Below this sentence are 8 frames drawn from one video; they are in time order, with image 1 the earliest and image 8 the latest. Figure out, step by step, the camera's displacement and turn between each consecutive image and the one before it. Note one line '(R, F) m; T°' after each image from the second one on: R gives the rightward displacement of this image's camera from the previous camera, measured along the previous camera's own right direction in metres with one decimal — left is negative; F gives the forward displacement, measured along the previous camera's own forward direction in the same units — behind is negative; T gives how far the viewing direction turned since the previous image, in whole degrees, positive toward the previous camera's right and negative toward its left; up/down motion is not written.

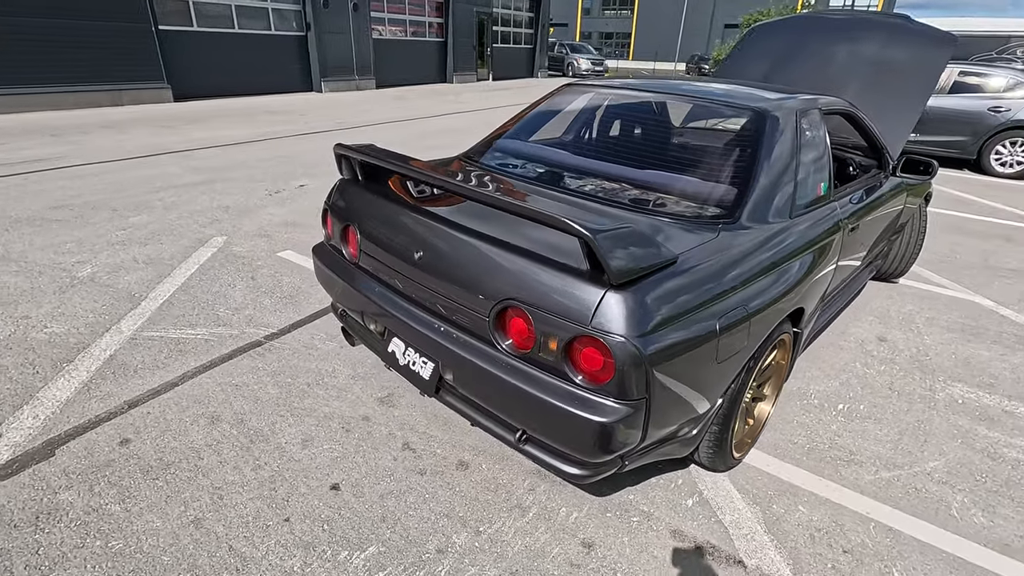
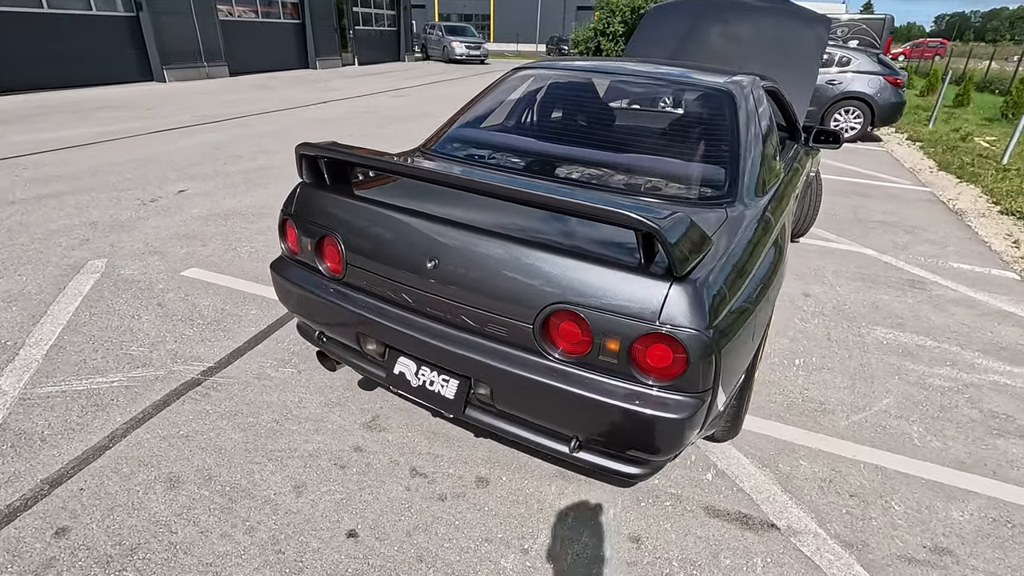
(-0.4, +0.2) m; +13°
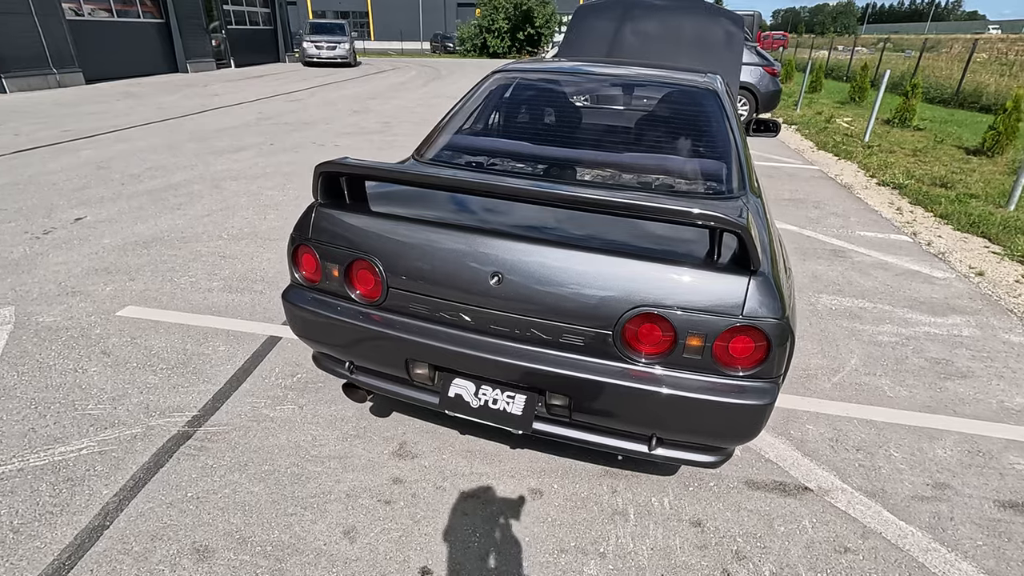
(-0.5, +0.1) m; +10°
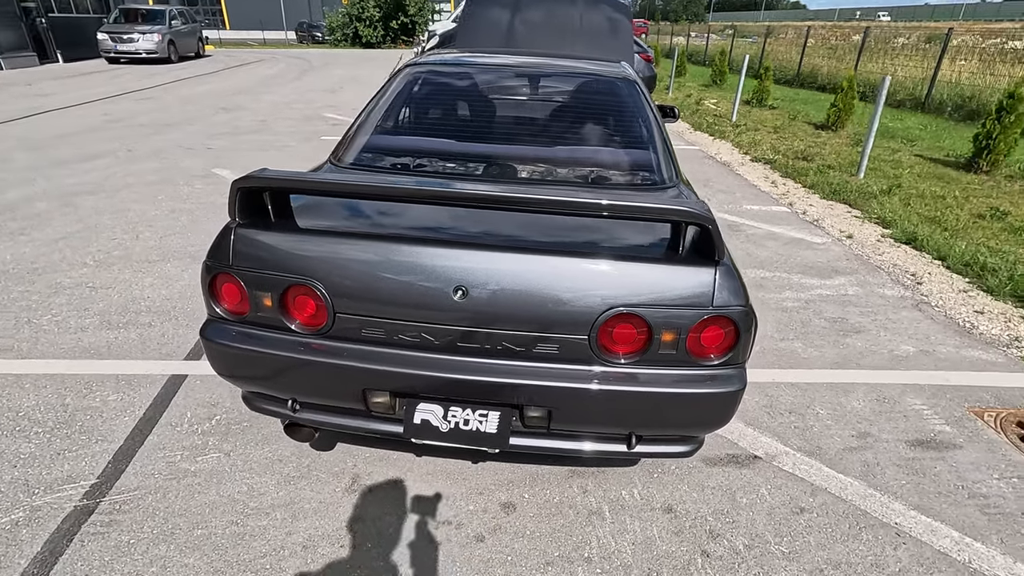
(-0.2, +0.1) m; +11°
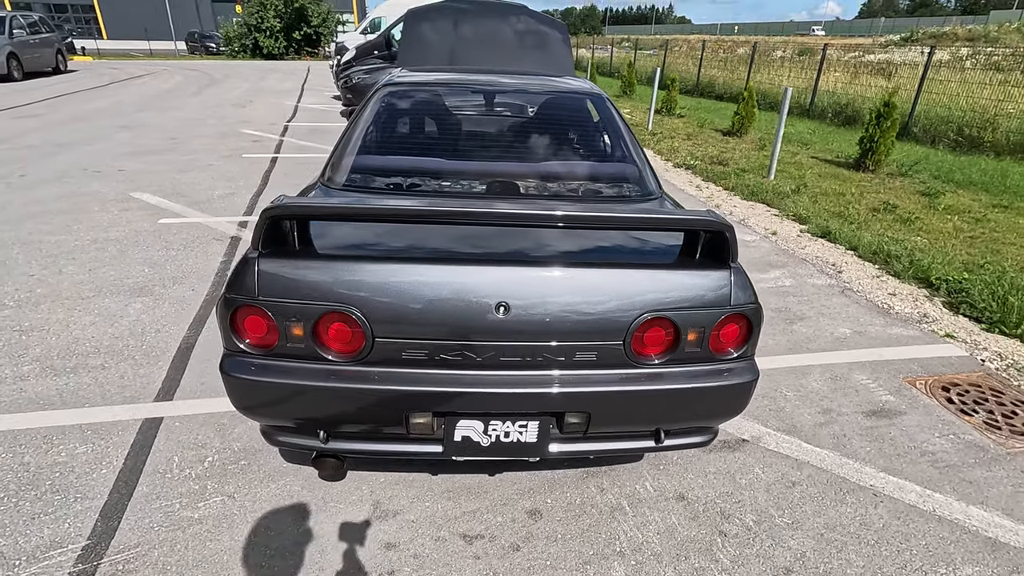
(-0.3, 0.0) m; +9°
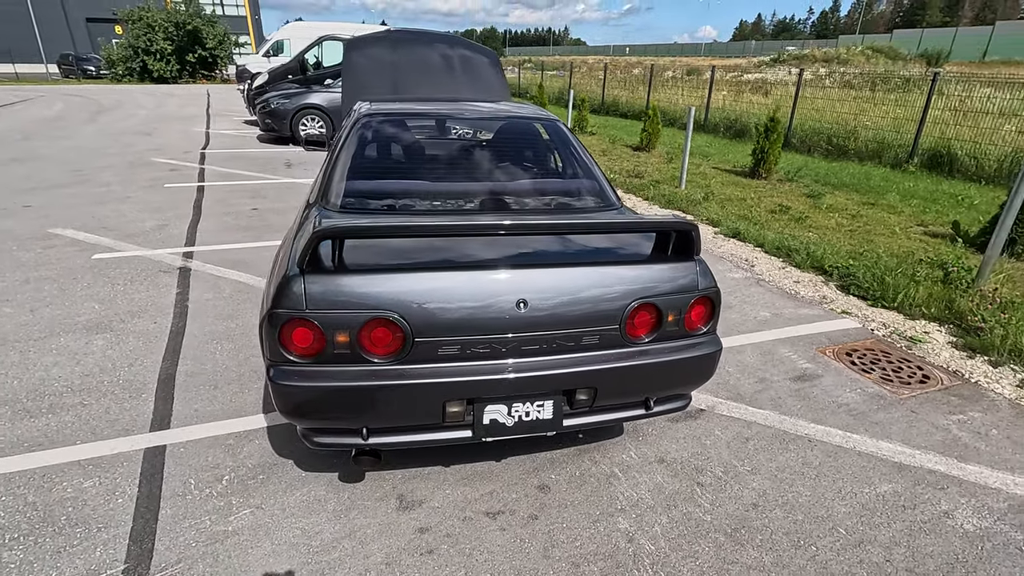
(-0.3, -0.2) m; +9°
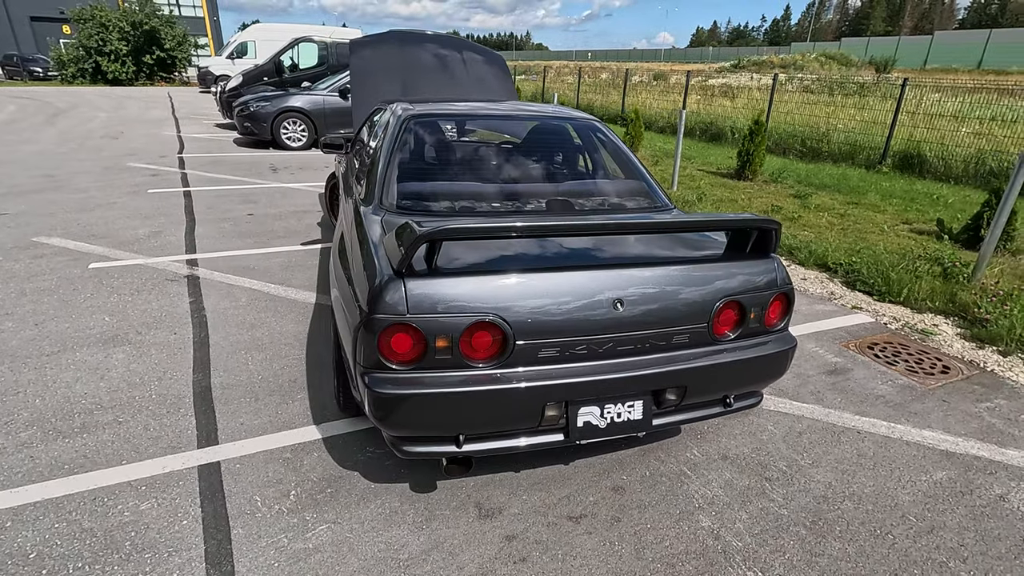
(-0.4, 0.0) m; +4°
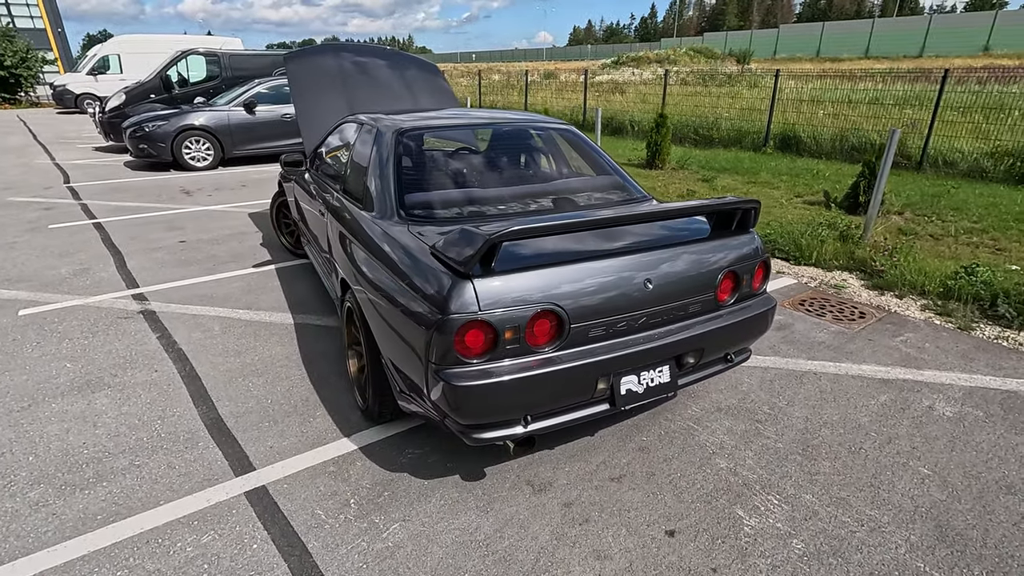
(-0.5, -0.1) m; +10°
